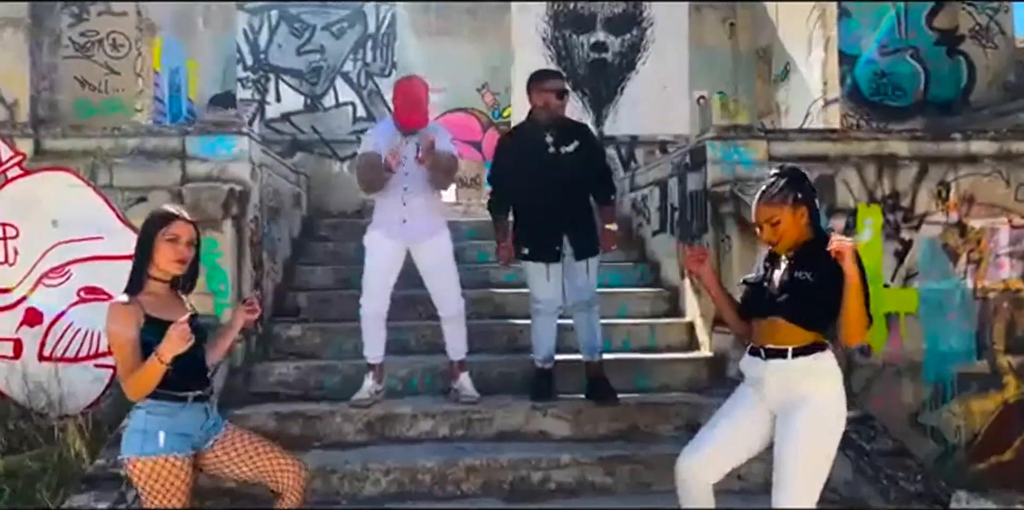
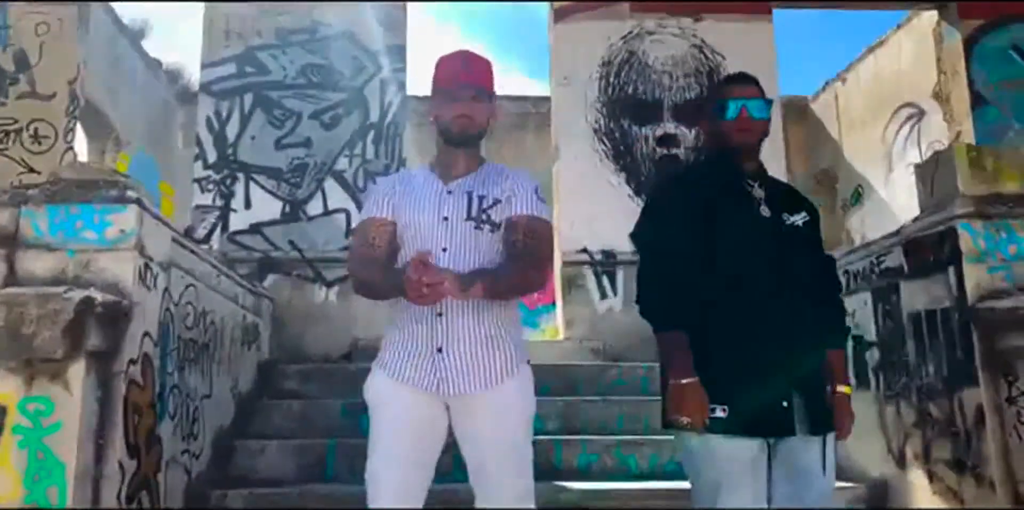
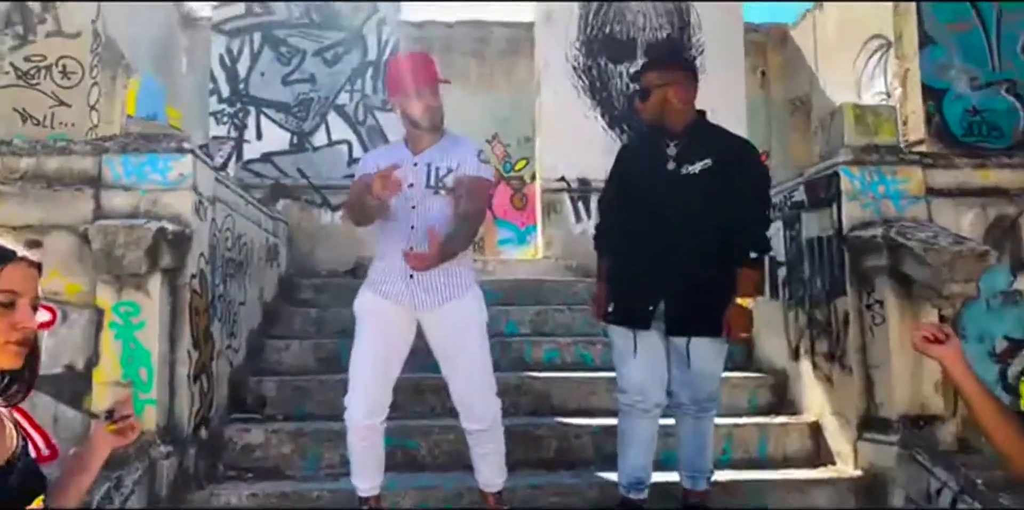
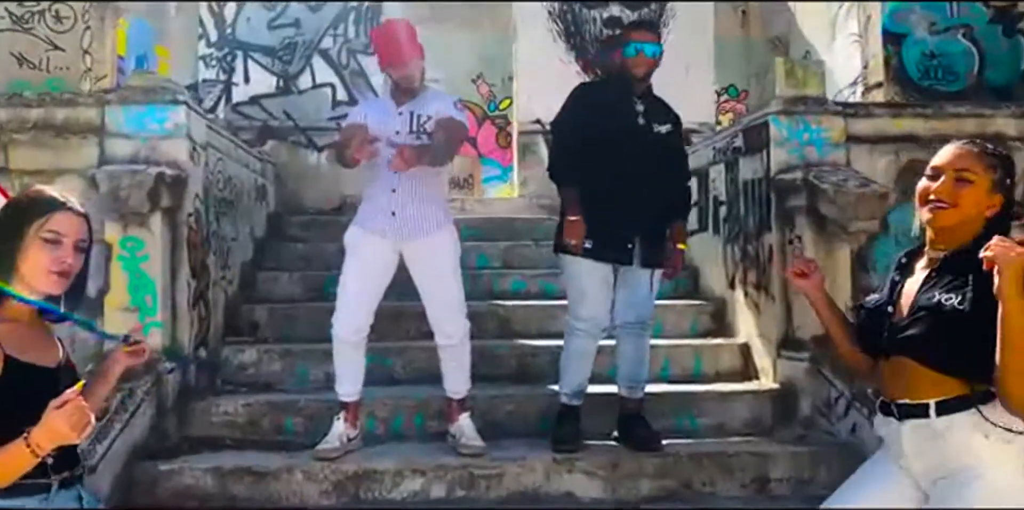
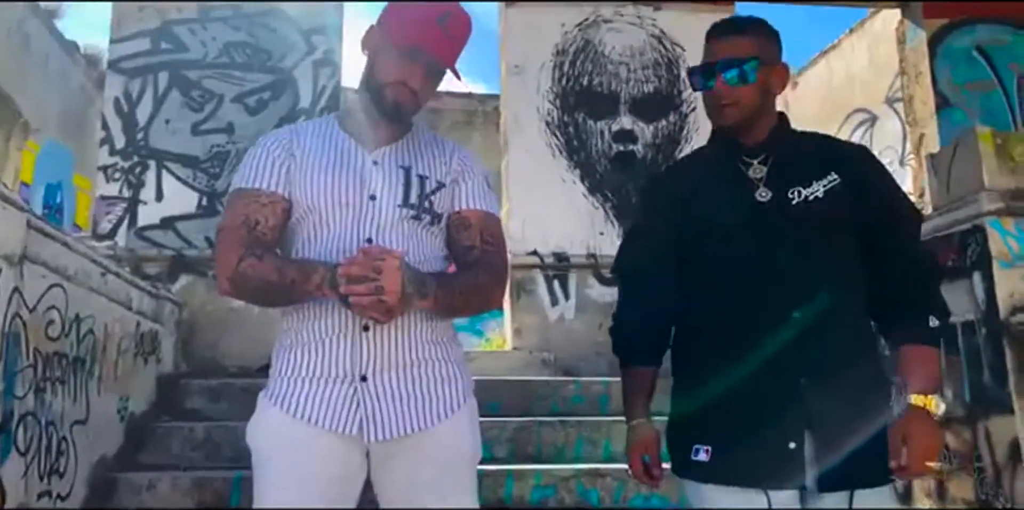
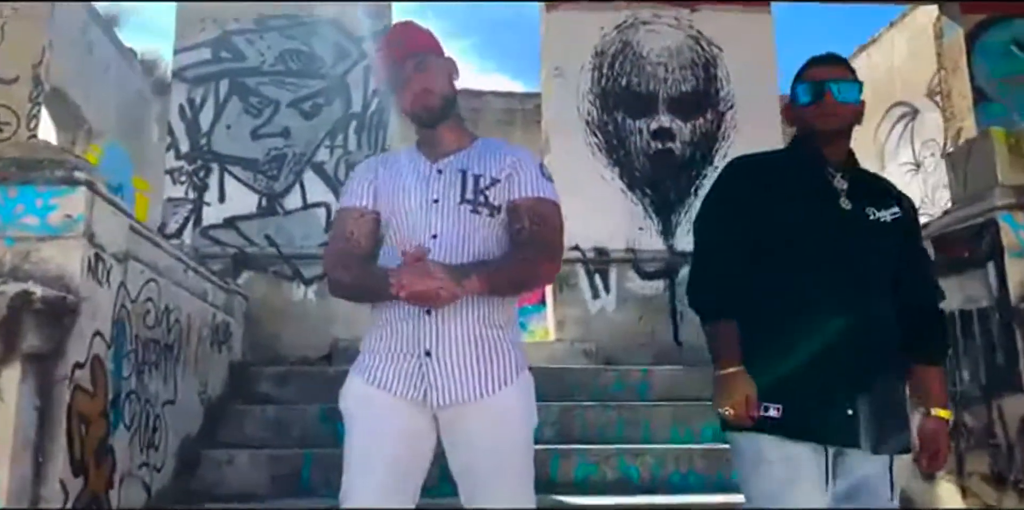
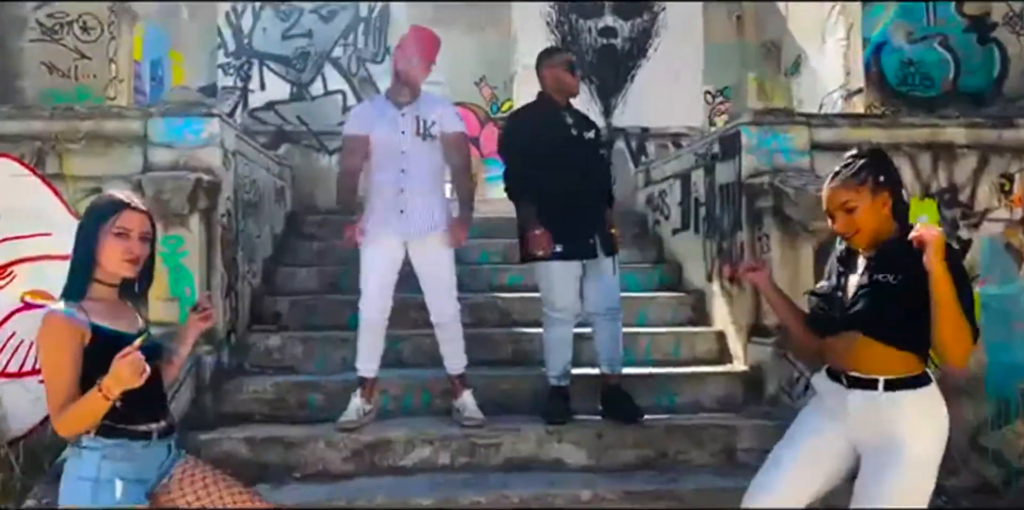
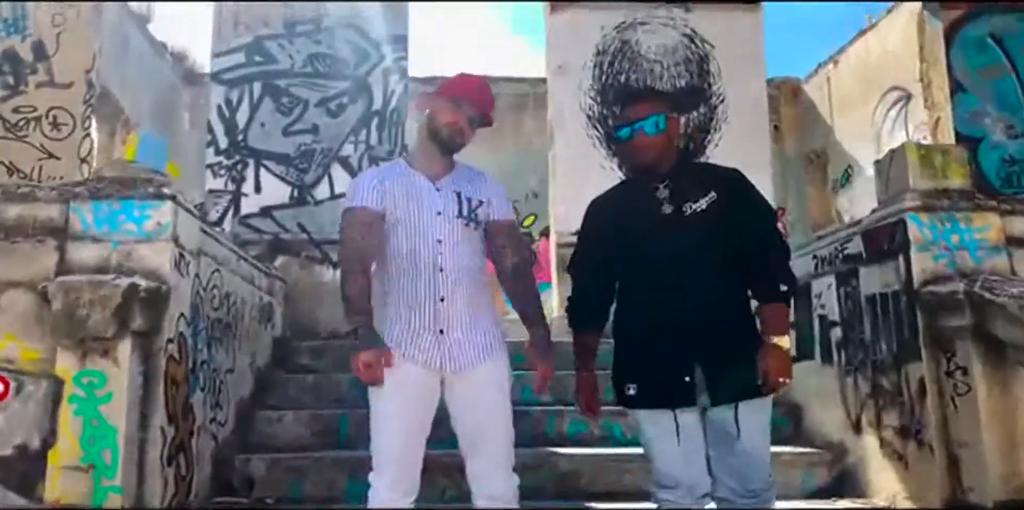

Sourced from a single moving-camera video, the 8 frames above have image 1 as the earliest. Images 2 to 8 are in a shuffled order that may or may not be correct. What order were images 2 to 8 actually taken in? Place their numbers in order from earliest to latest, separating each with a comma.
7, 4, 3, 8, 2, 6, 5
